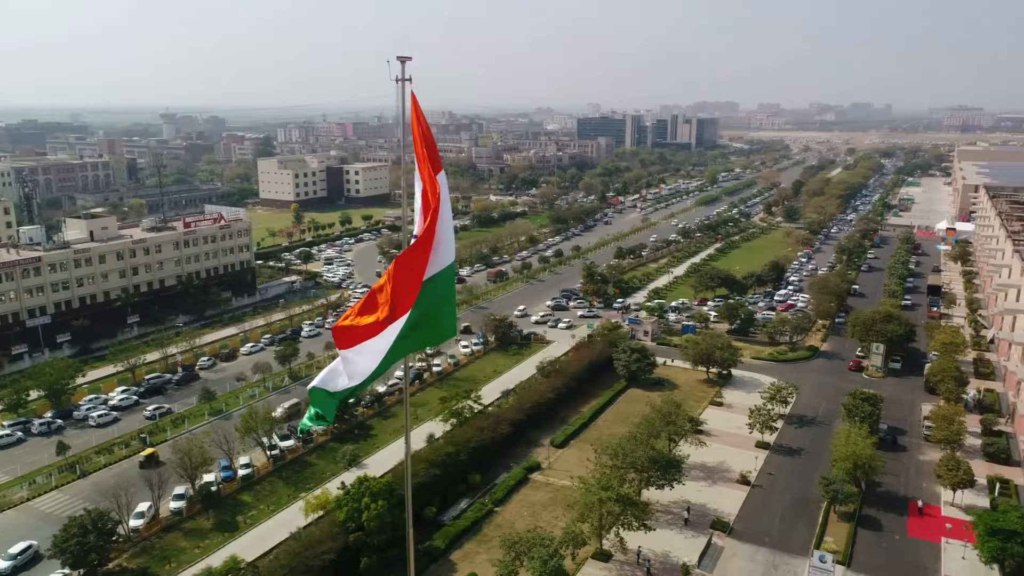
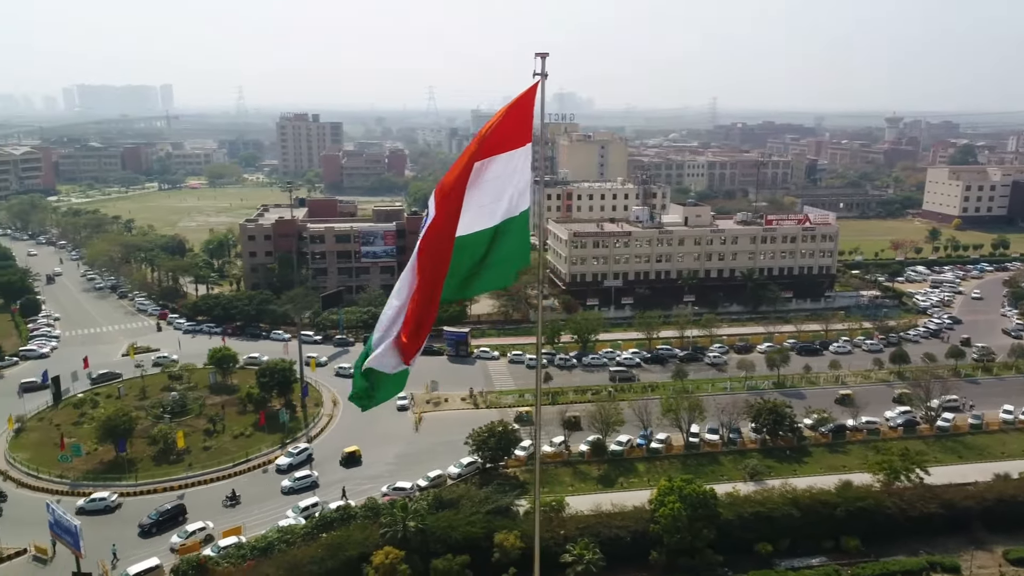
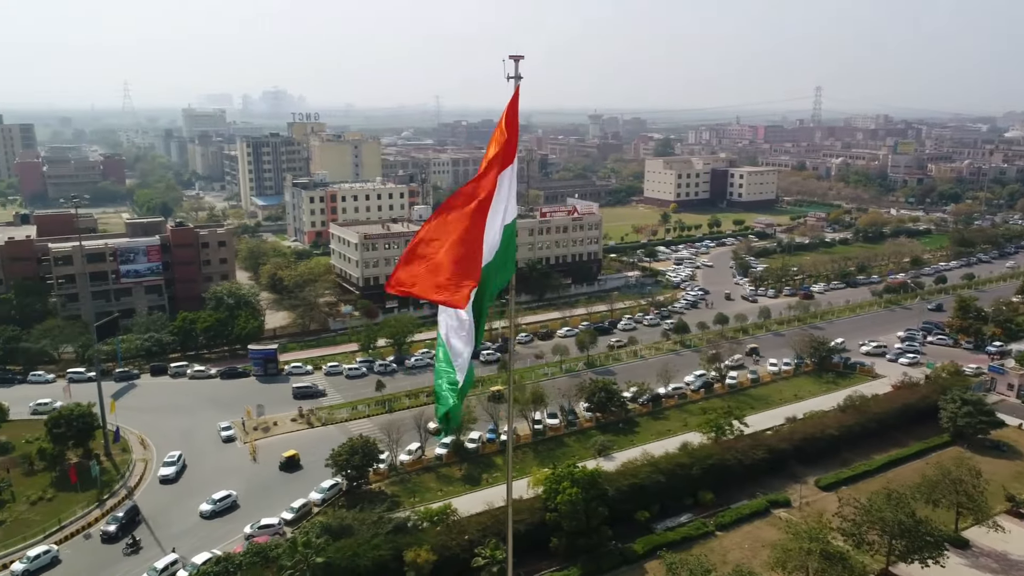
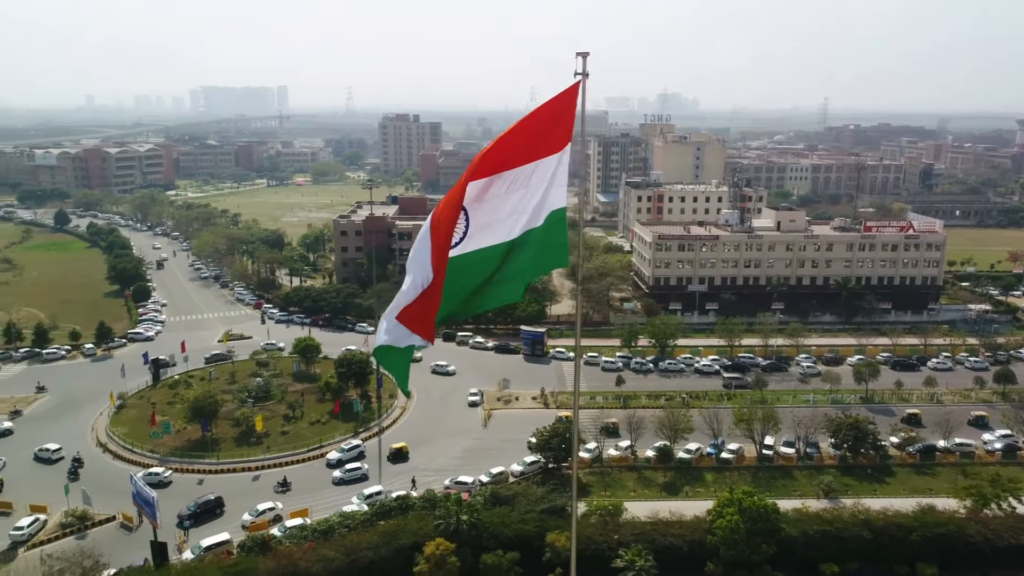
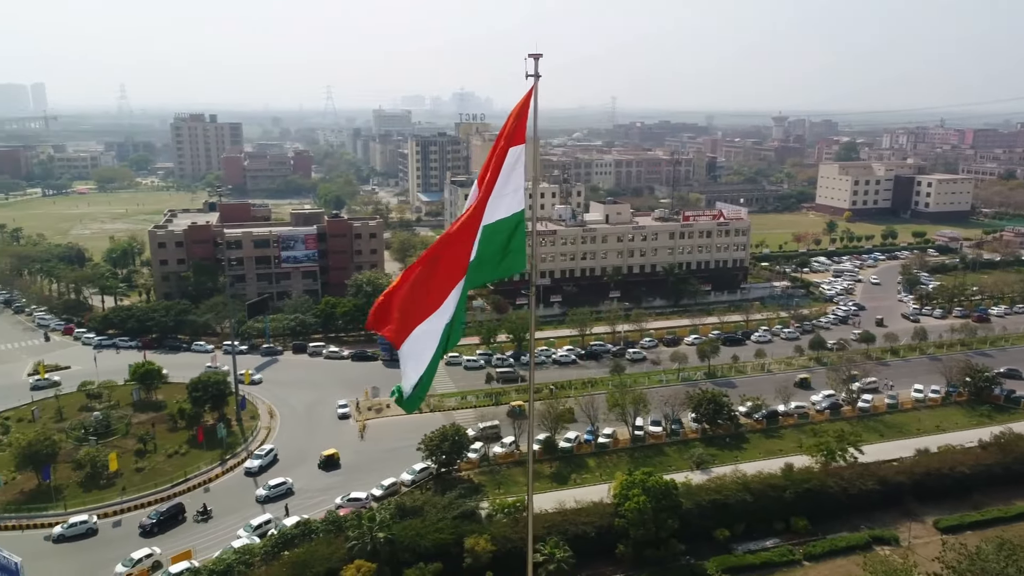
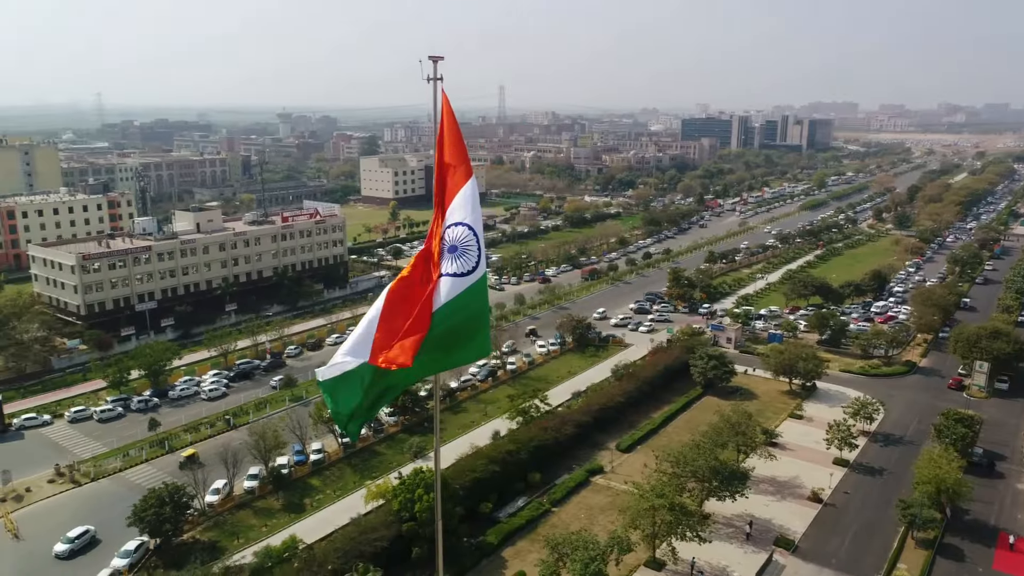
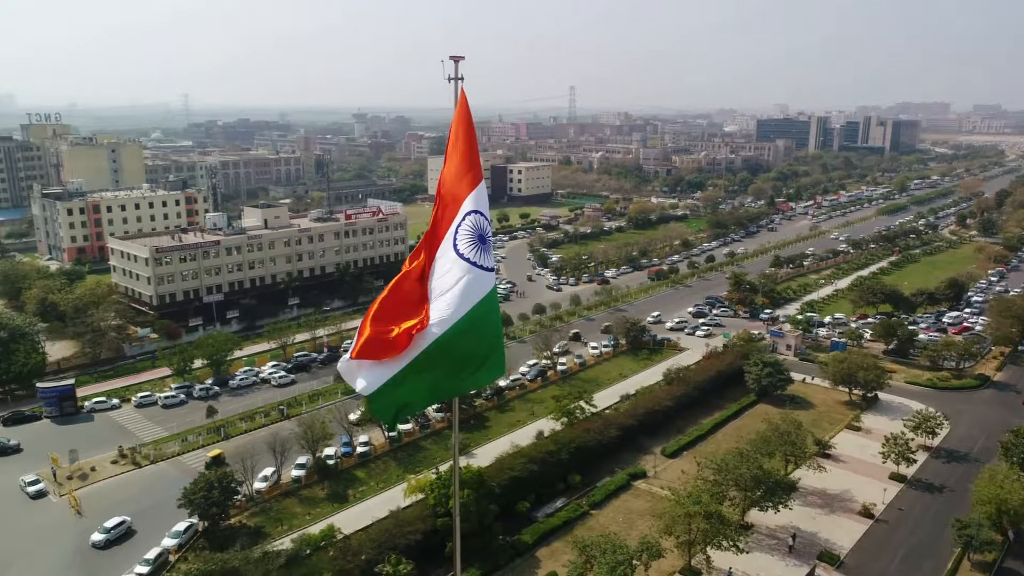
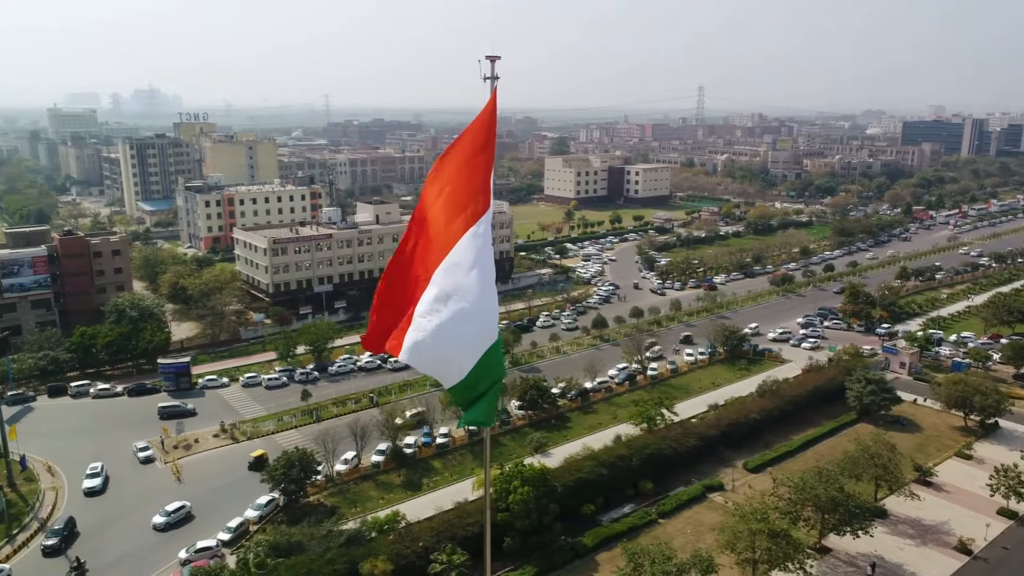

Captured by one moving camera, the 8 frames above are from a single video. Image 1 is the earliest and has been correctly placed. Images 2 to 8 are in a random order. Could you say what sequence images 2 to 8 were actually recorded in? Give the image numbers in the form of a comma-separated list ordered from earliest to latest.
6, 7, 8, 3, 5, 2, 4
